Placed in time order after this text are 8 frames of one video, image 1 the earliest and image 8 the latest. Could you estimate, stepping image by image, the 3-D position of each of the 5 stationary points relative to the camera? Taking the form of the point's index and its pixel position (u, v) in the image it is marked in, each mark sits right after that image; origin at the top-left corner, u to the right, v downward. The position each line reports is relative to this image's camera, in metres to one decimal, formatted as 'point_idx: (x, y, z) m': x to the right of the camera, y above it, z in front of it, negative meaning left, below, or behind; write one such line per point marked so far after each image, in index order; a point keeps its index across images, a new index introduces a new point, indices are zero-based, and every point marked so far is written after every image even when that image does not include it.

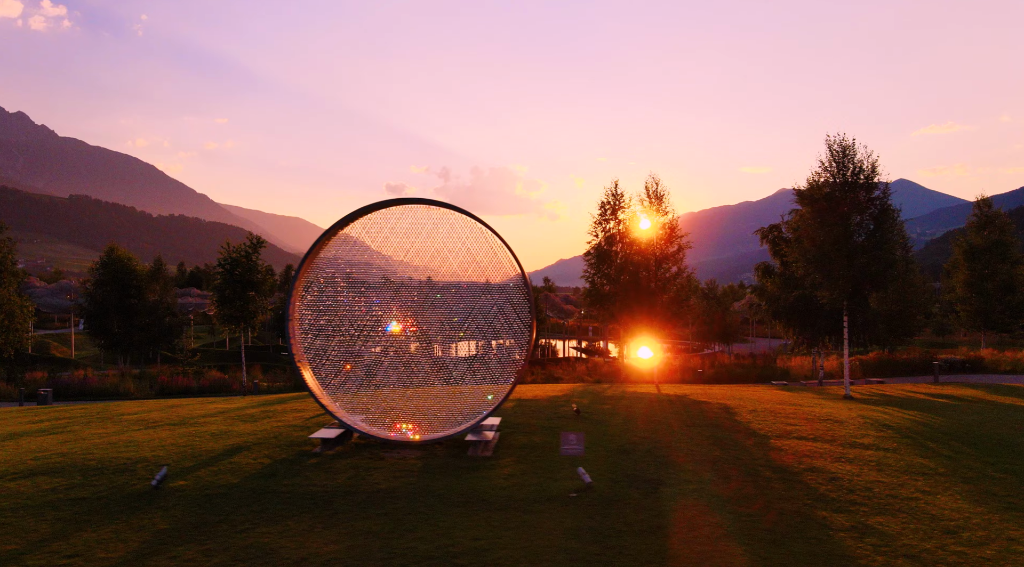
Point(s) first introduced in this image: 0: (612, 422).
0: (+2.0, -2.8, +13.2) m
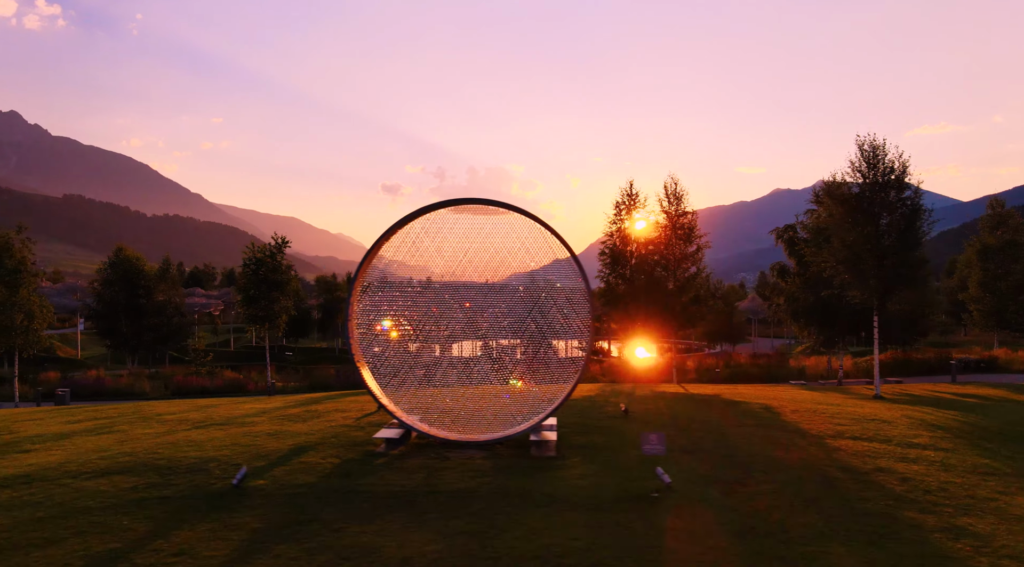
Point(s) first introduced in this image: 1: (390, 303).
0: (+3.0, -2.8, +13.2) m
1: (-2.1, -0.4, +11.4) m
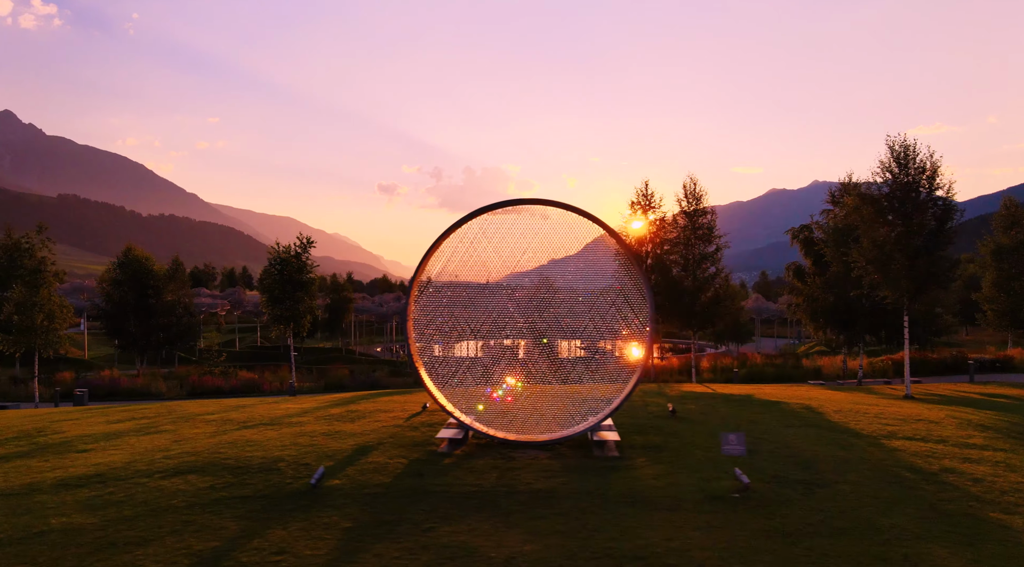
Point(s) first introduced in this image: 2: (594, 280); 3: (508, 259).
0: (+4.0, -2.8, +13.1) m
1: (-1.1, -0.4, +11.4) m
2: (+1.3, +0.1, +11.3) m
3: (-0.7, +0.5, +11.4) m
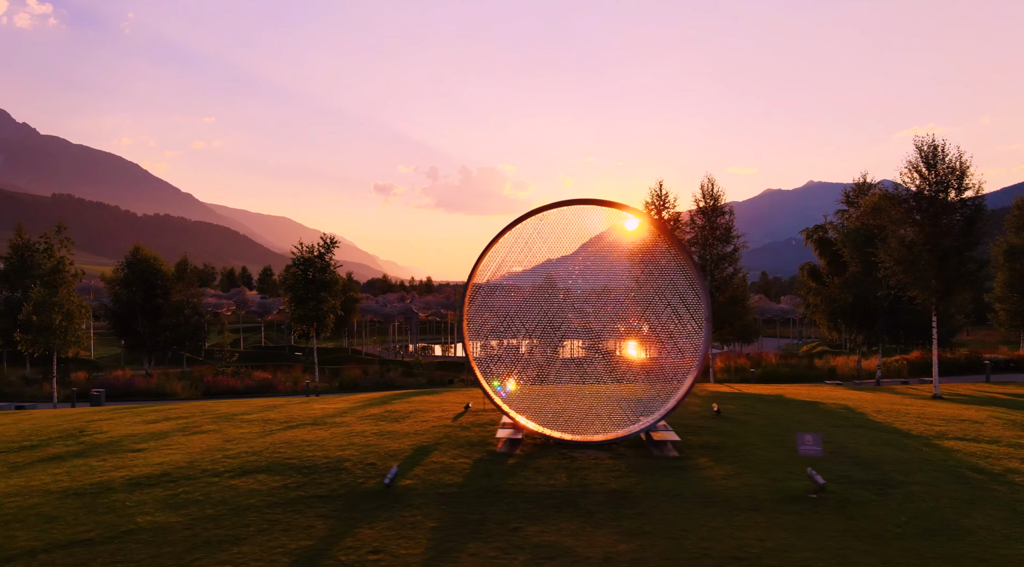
0: (+4.9, -2.8, +13.1) m
1: (-0.2, -0.4, +11.4) m
2: (+2.2, +0.1, +11.3) m
3: (+0.3, +0.5, +11.4) m
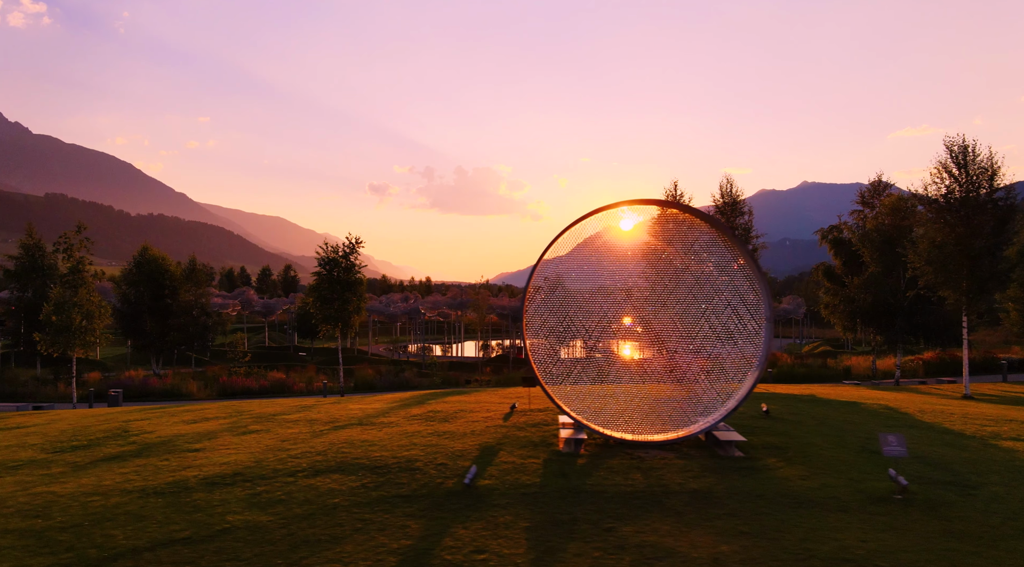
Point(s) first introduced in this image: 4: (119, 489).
0: (+6.0, -2.8, +13.1) m
1: (+0.8, -0.4, +11.4) m
2: (+3.3, +0.1, +11.3) m
3: (+1.3, +0.5, +11.4) m
4: (-5.2, -2.7, +8.8) m
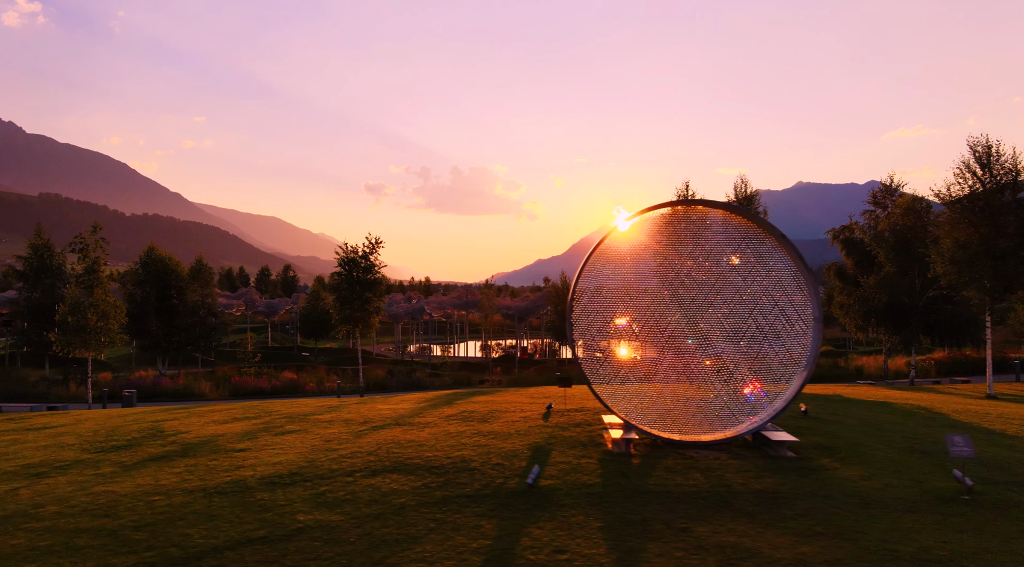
0: (+6.8, -2.8, +13.1) m
1: (+1.6, -0.4, +11.4) m
2: (+4.1, +0.1, +11.3) m
3: (+2.1, +0.5, +11.4) m
4: (-4.4, -2.7, +8.8) m
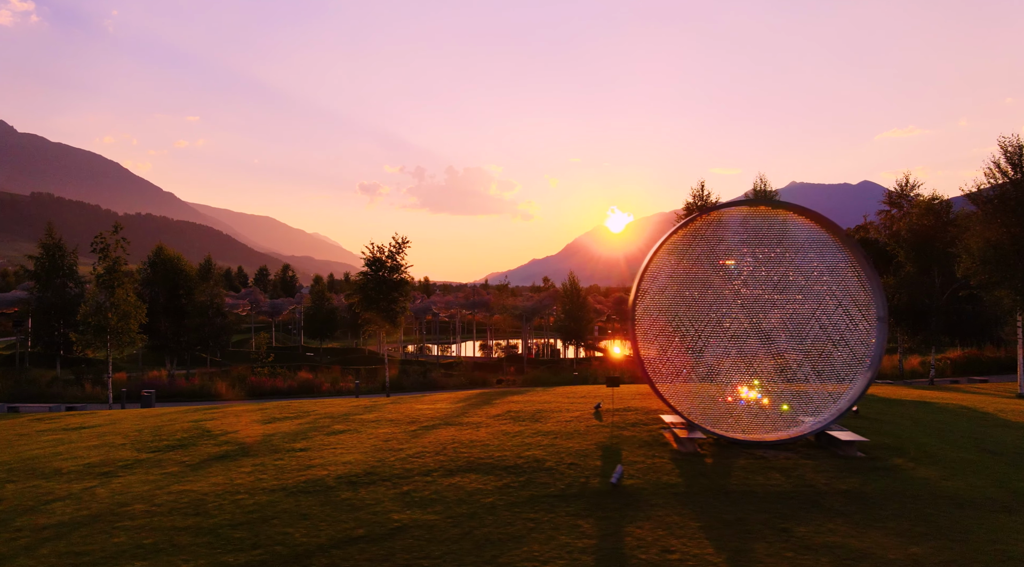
0: (+7.8, -2.8, +13.1) m
1: (+2.7, -0.4, +11.4) m
2: (+5.1, +0.1, +11.3) m
3: (+3.2, +0.5, +11.4) m
4: (-3.4, -2.7, +8.8) m
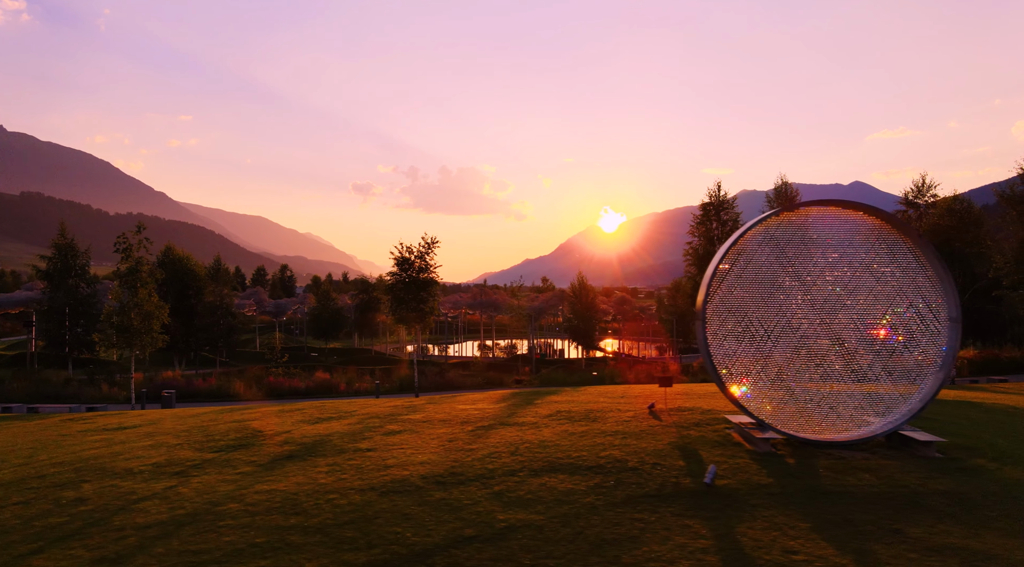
0: (+9.0, -2.8, +13.0) m
1: (+3.9, -0.4, +11.4) m
2: (+6.3, +0.1, +11.2) m
3: (+4.3, +0.5, +11.4) m
4: (-2.2, -2.7, +8.8) m
